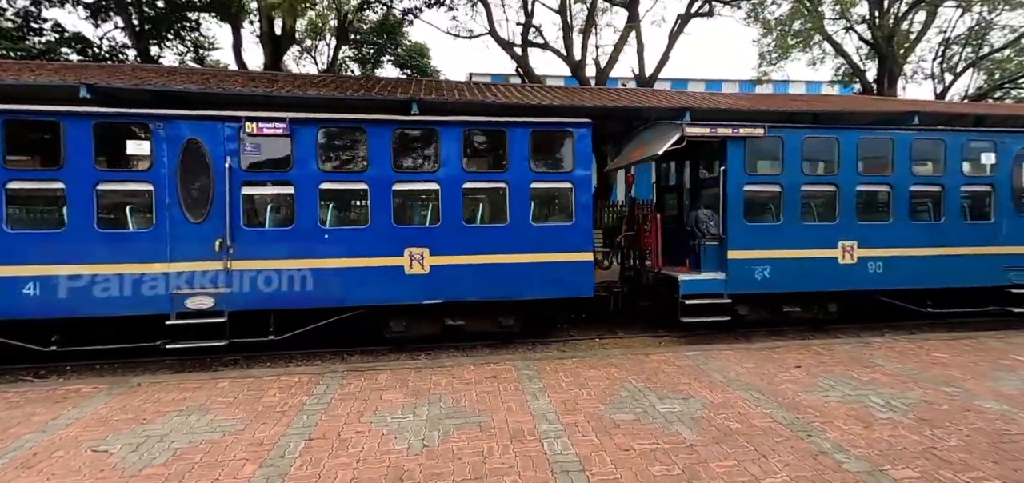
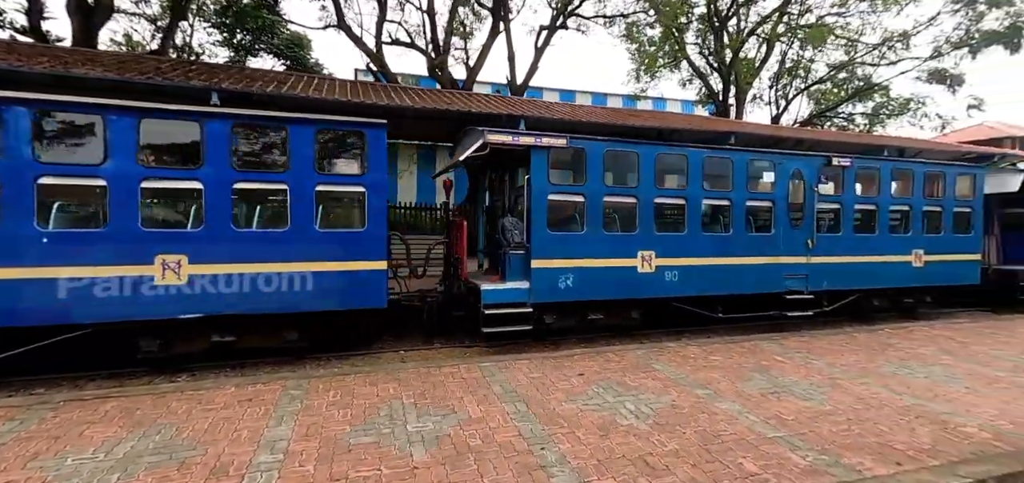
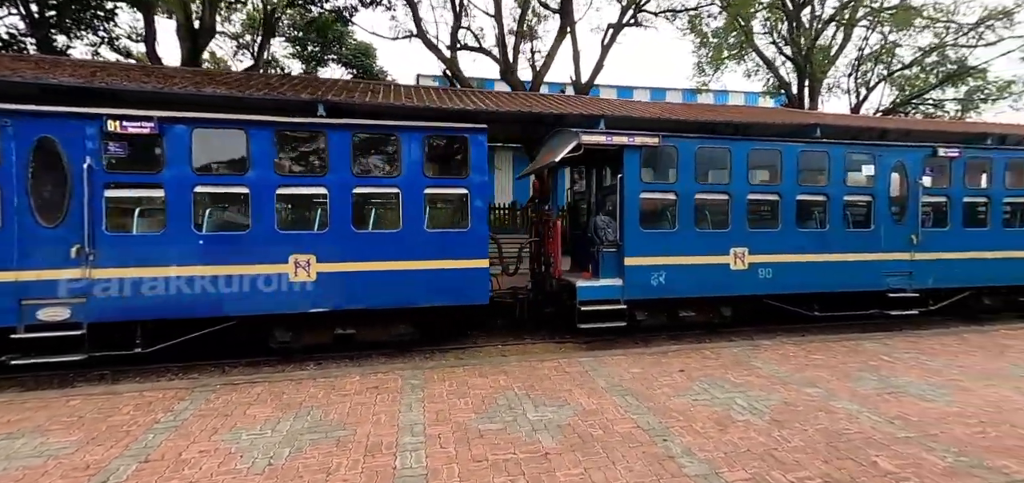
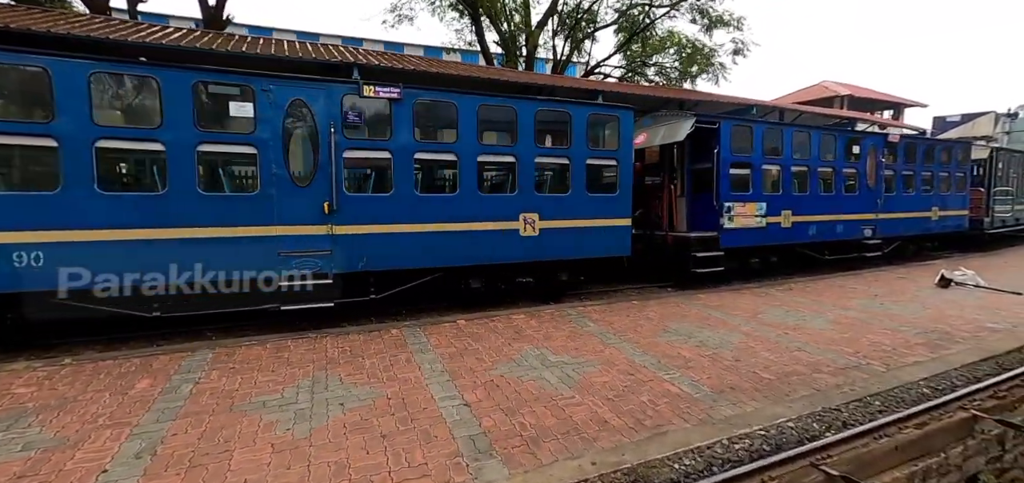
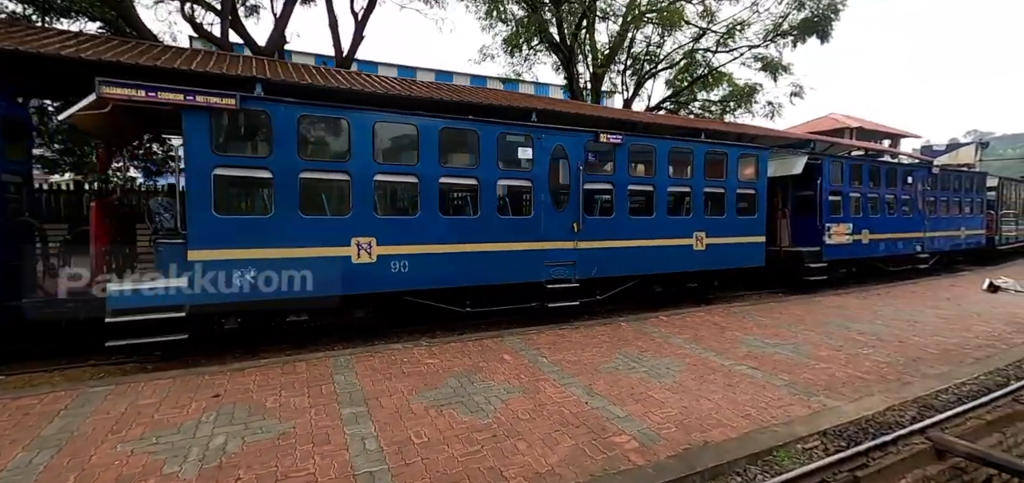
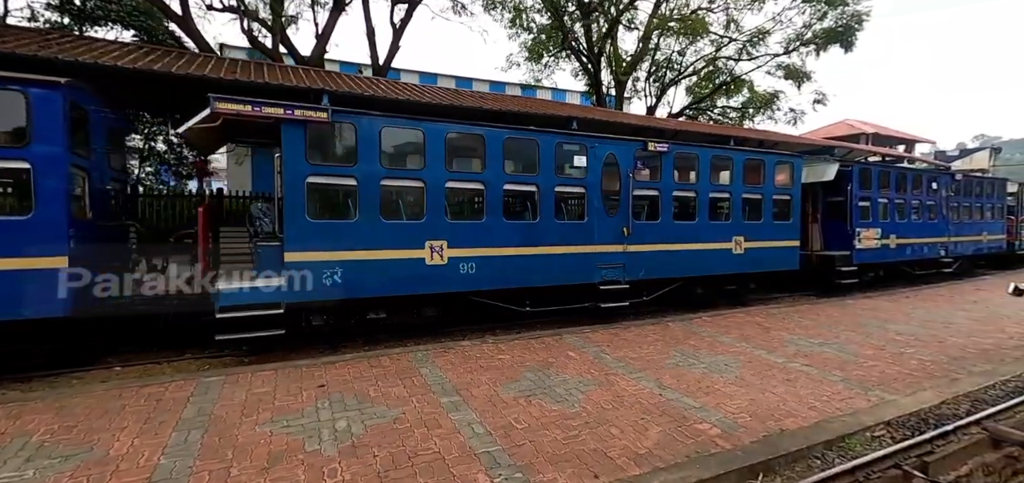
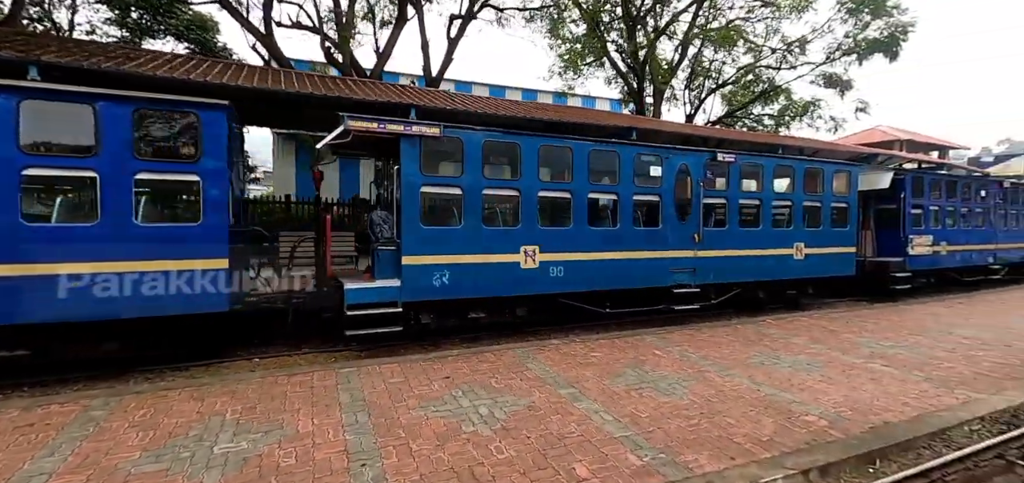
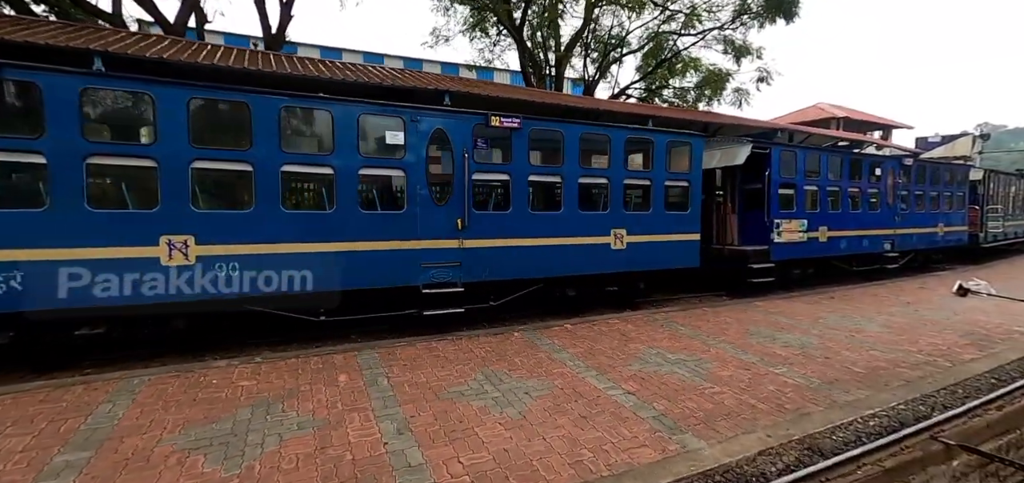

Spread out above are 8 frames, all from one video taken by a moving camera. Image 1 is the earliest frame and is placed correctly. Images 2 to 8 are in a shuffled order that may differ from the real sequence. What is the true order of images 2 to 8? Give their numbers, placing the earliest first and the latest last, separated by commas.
3, 2, 7, 6, 5, 8, 4
